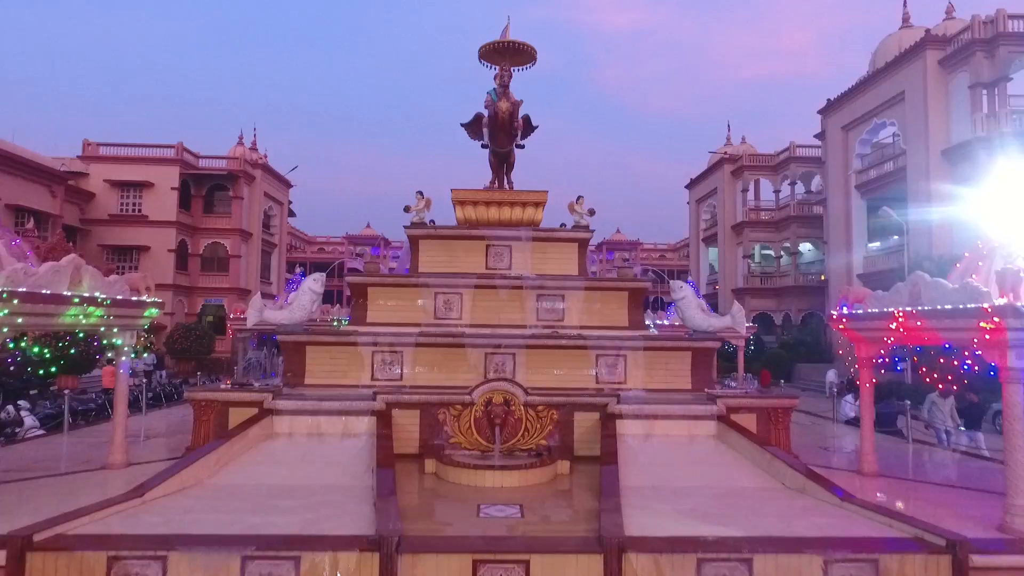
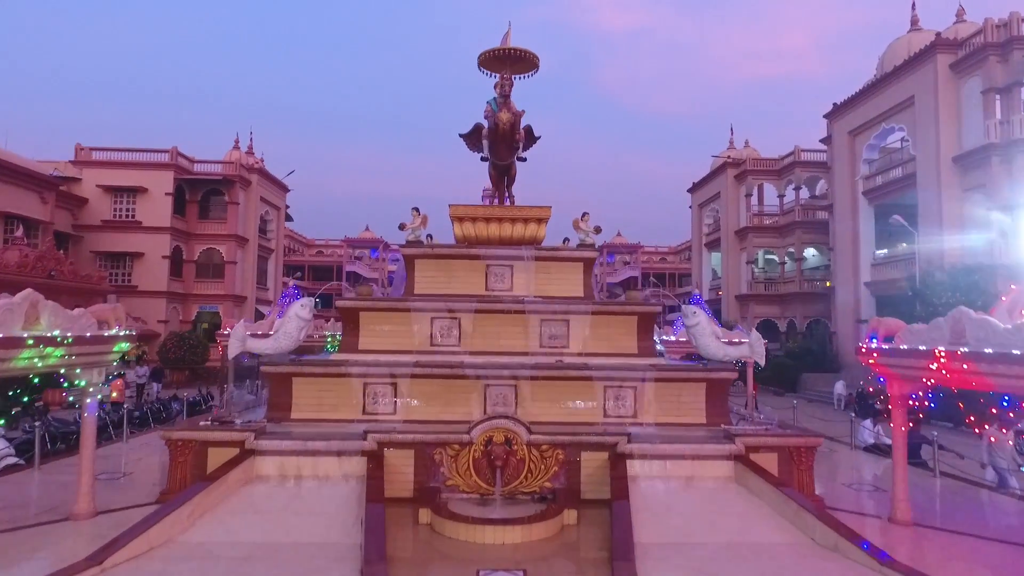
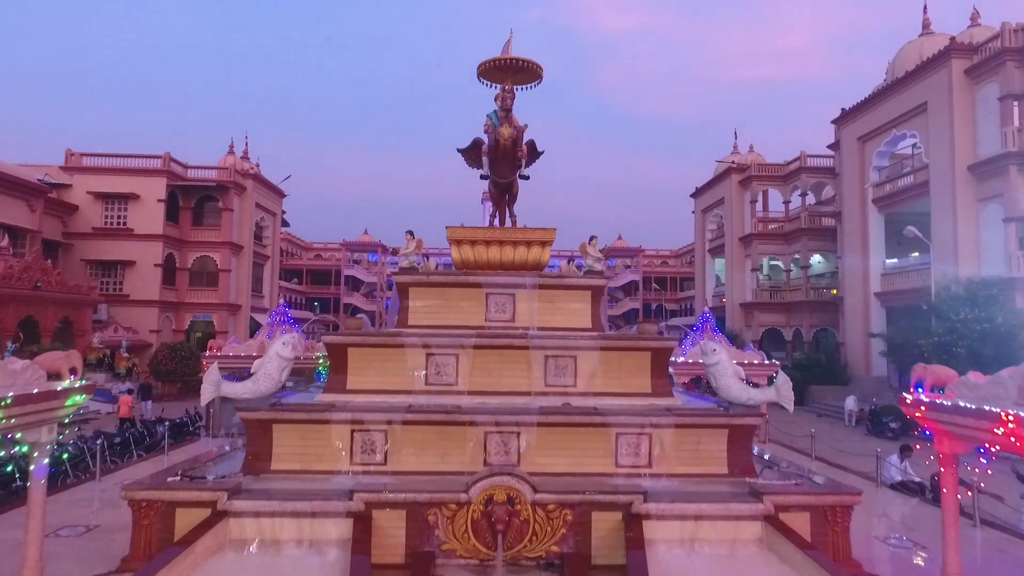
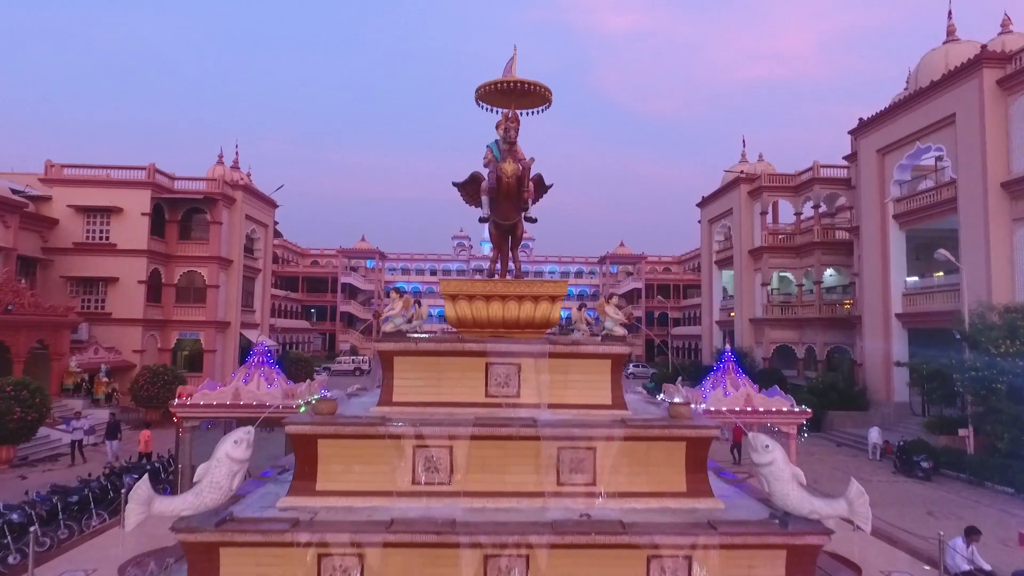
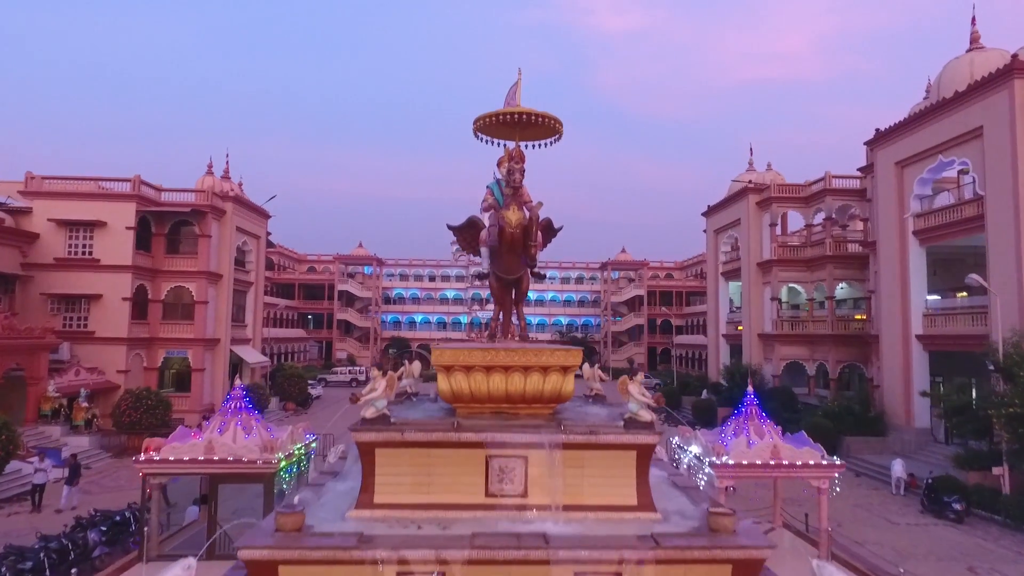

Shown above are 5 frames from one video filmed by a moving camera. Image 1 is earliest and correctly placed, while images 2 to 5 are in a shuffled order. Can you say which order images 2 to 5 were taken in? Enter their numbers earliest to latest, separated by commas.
2, 3, 4, 5
